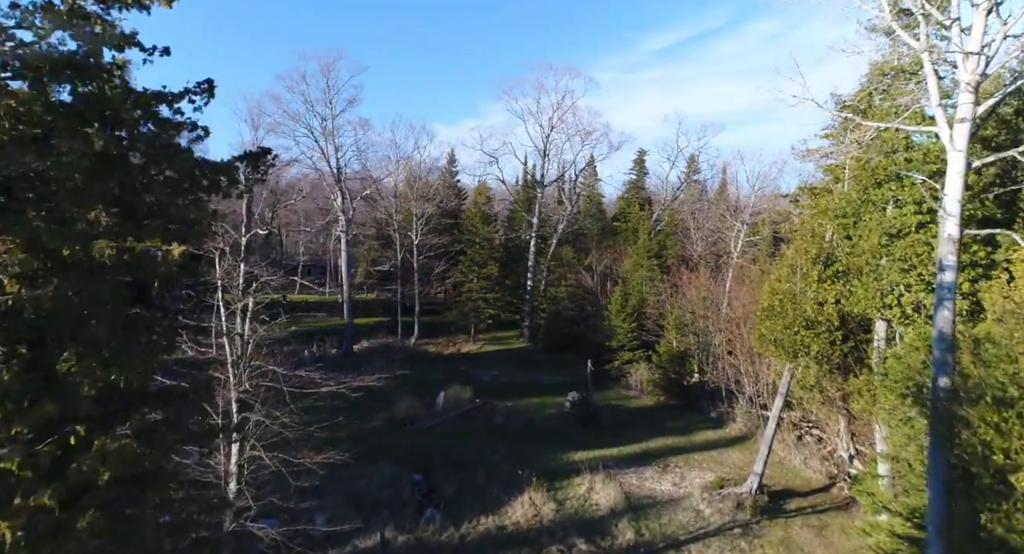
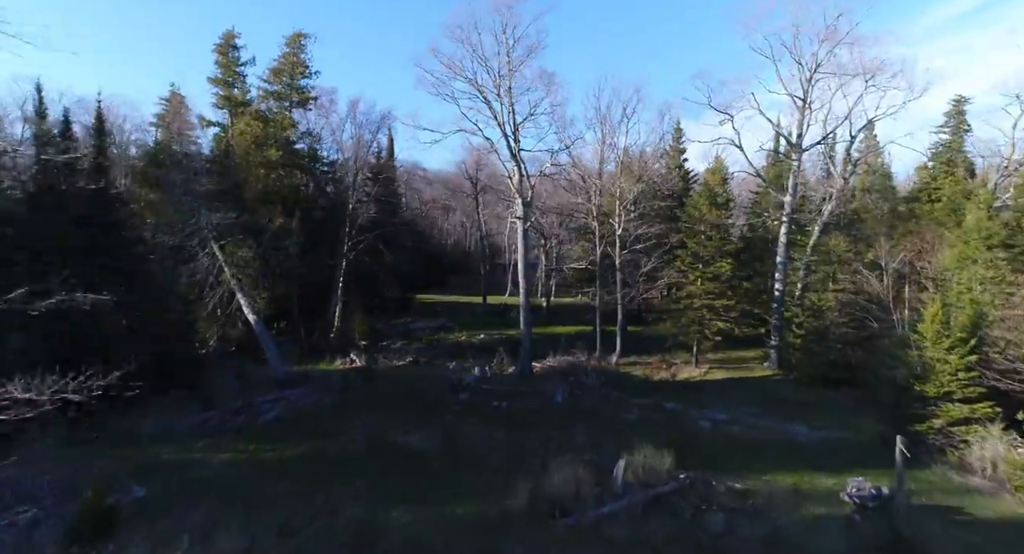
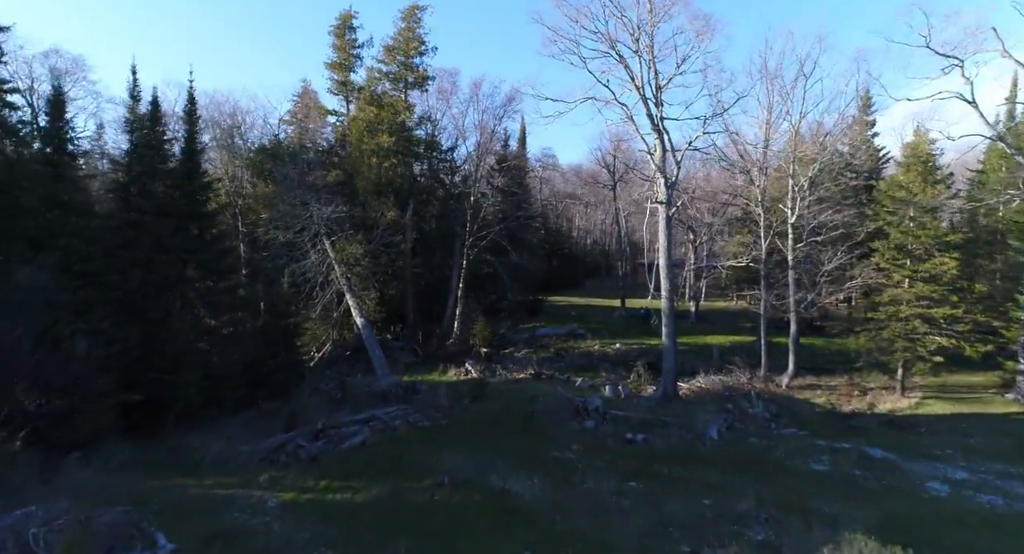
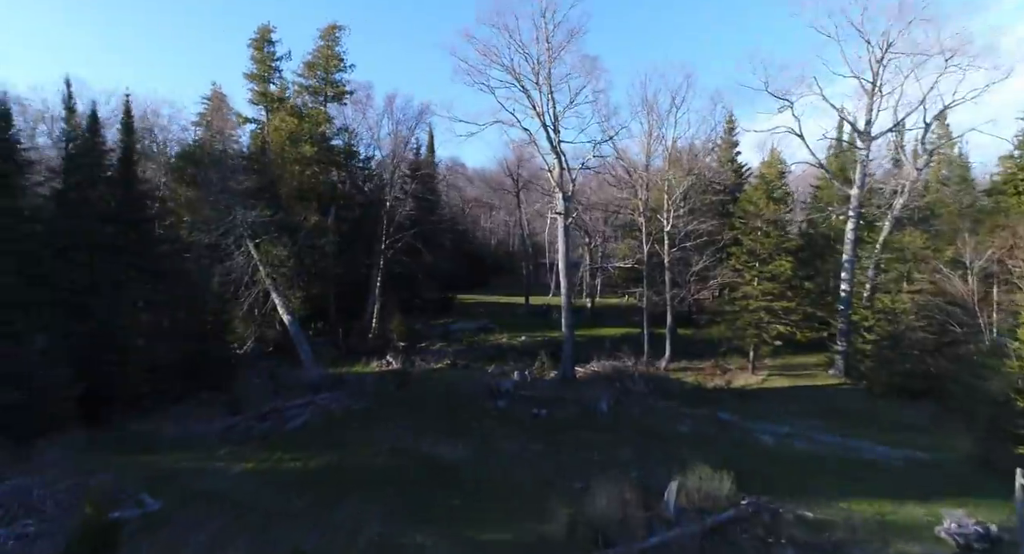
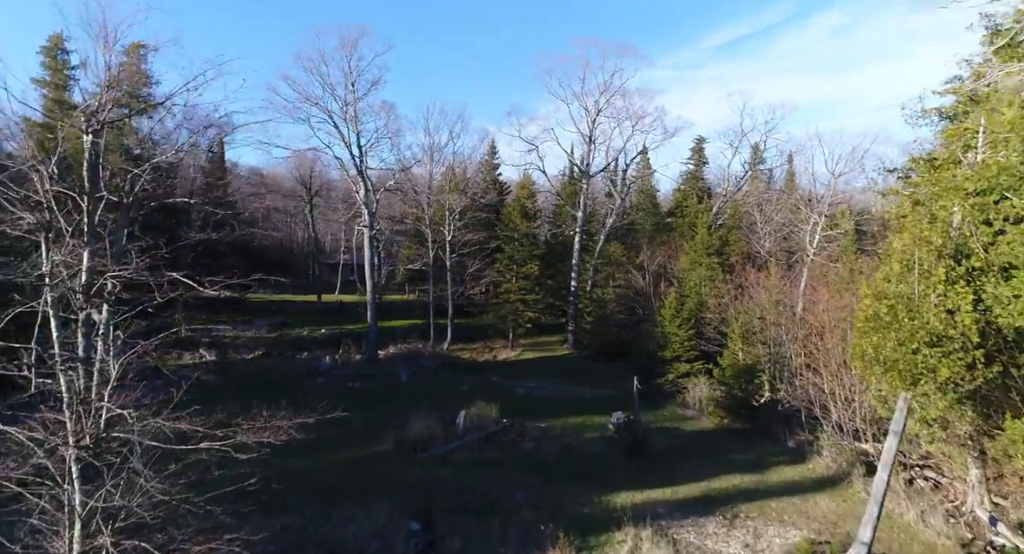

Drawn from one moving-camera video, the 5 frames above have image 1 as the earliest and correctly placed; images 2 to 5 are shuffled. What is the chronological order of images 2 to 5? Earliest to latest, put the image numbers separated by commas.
5, 2, 4, 3
